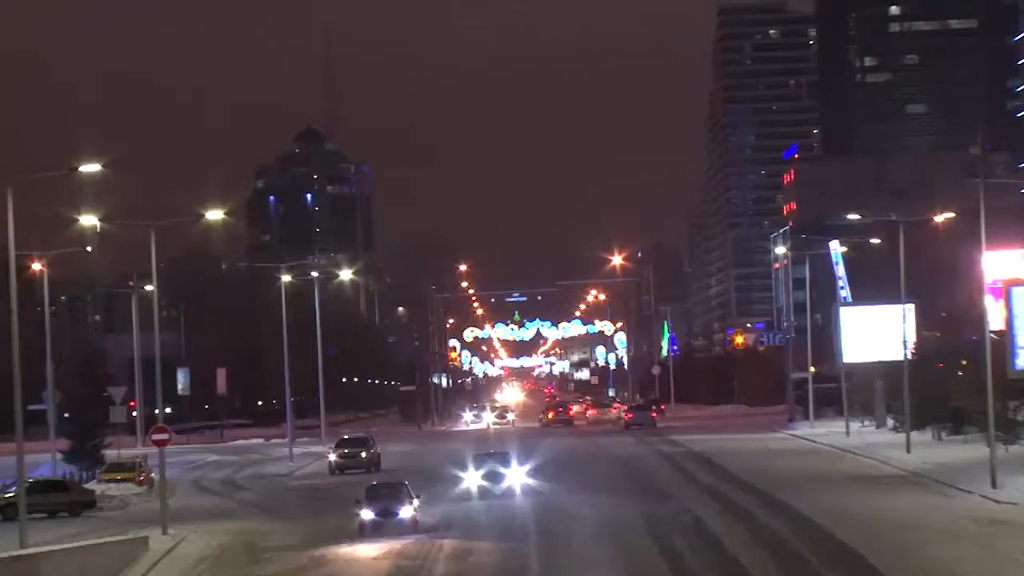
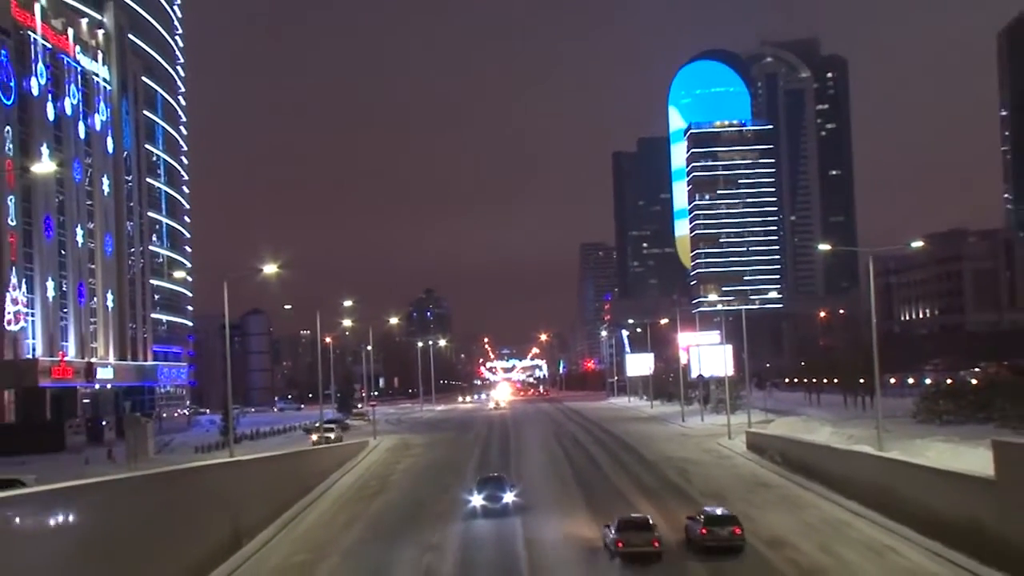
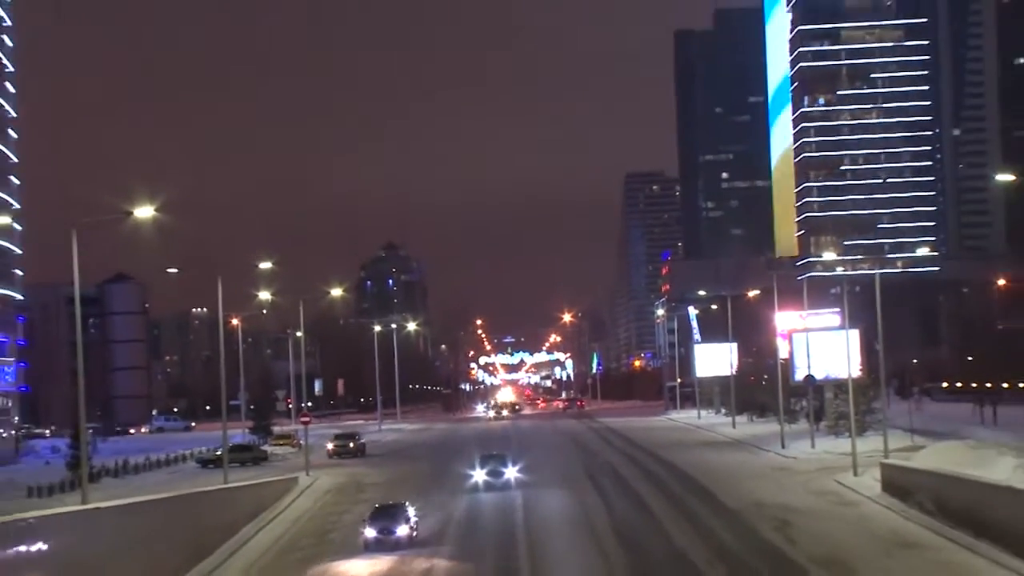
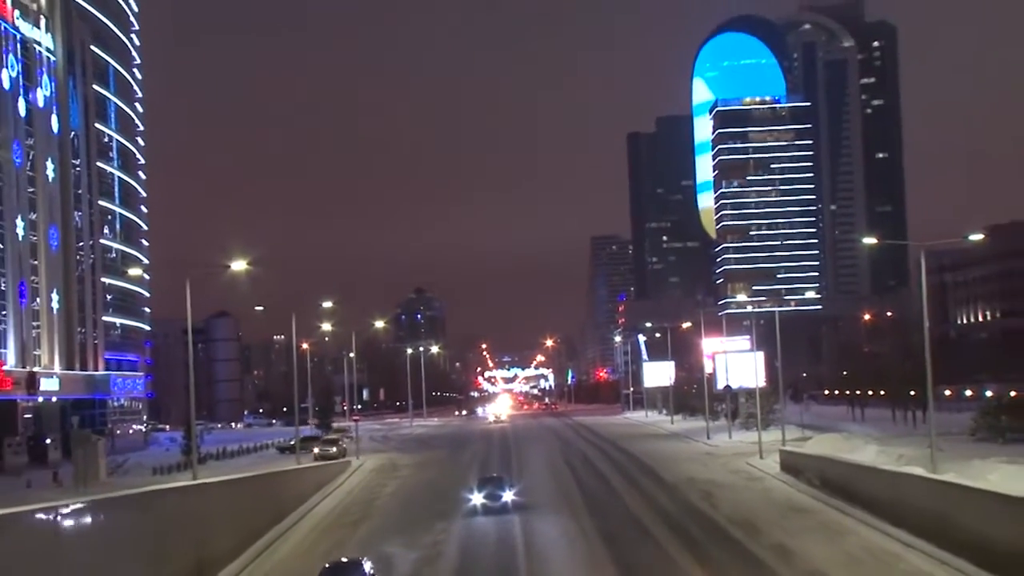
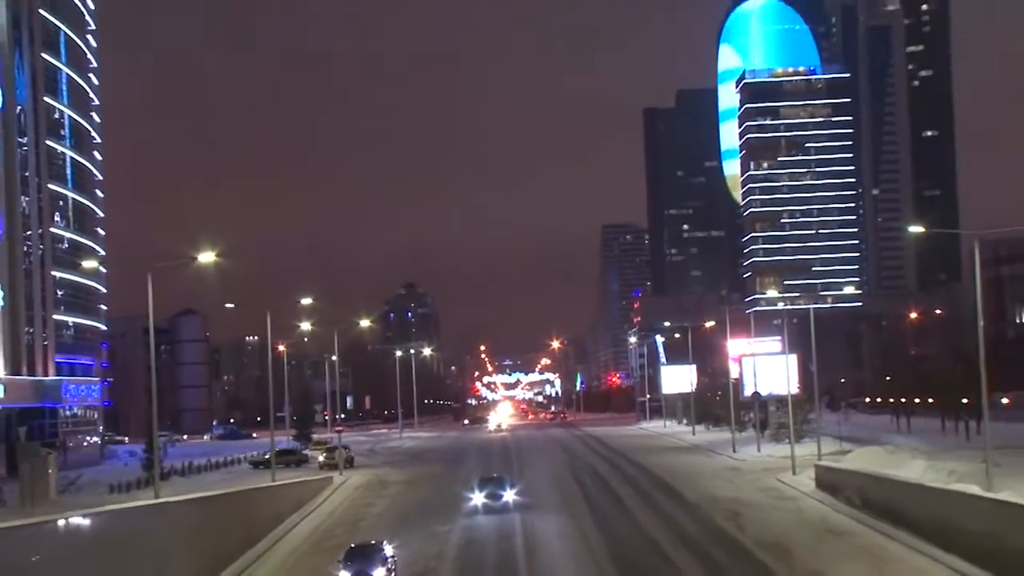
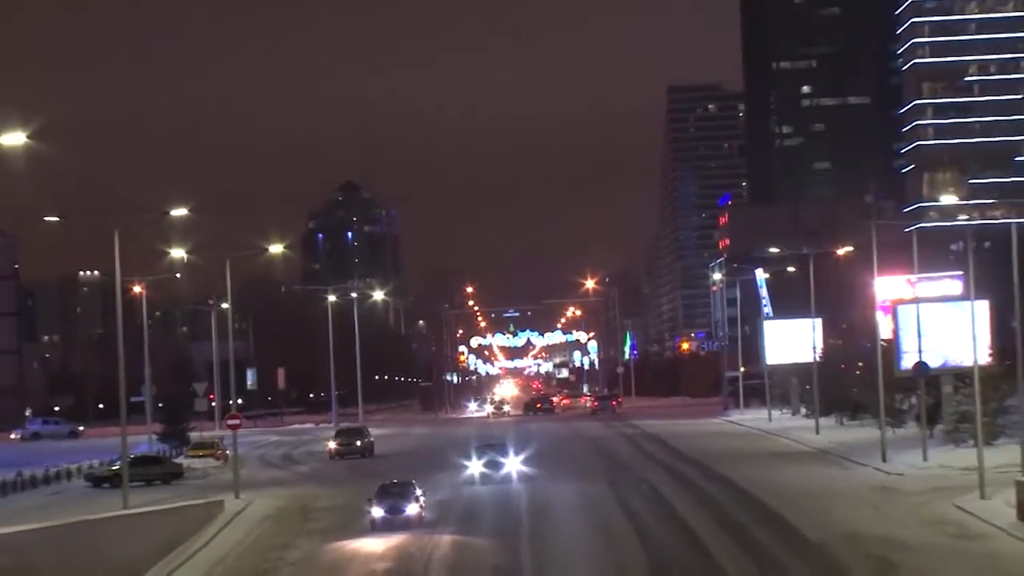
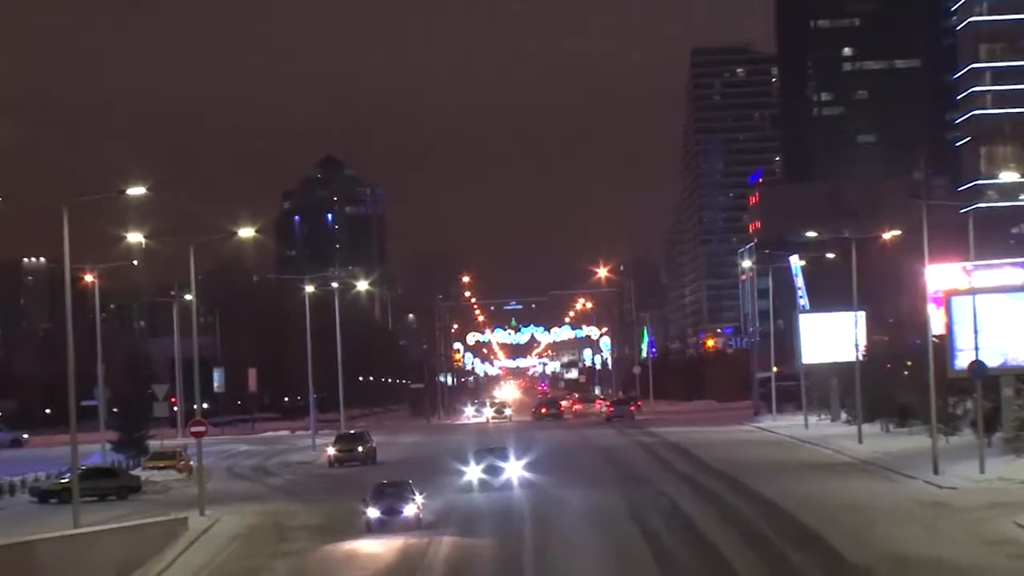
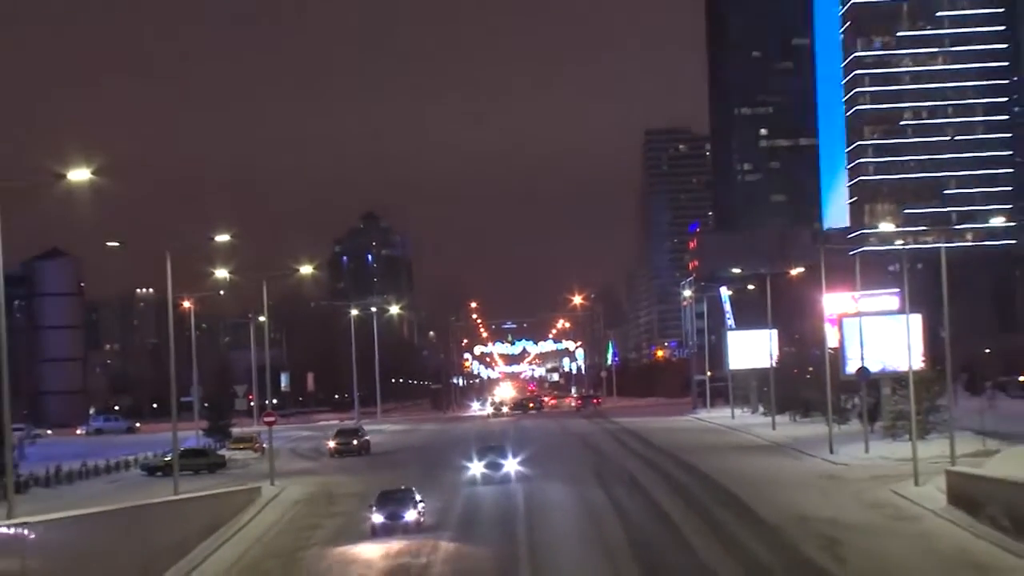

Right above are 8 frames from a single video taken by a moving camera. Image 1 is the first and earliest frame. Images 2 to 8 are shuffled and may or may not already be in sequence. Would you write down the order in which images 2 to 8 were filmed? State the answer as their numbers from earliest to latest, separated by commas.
7, 6, 8, 3, 5, 4, 2
